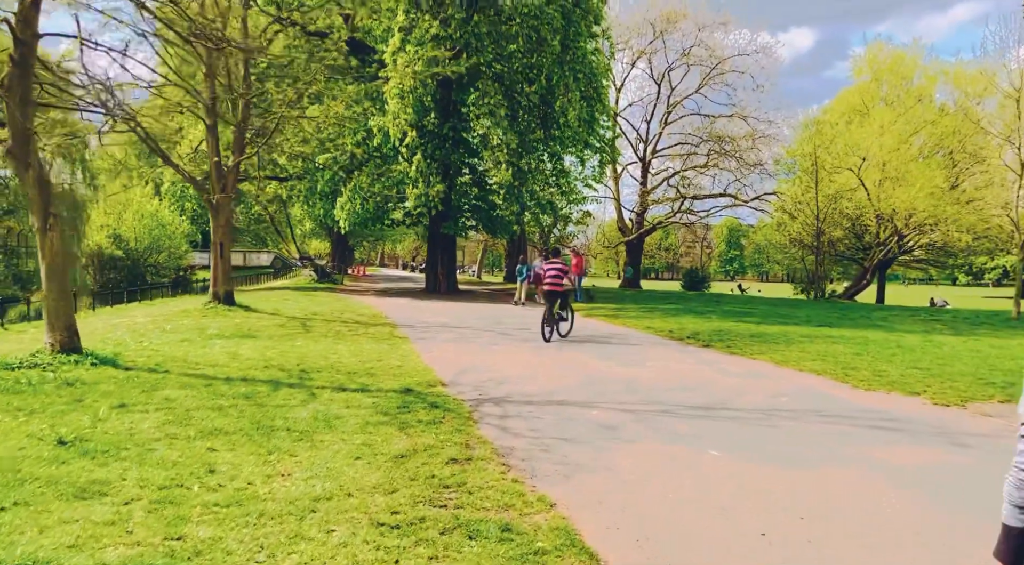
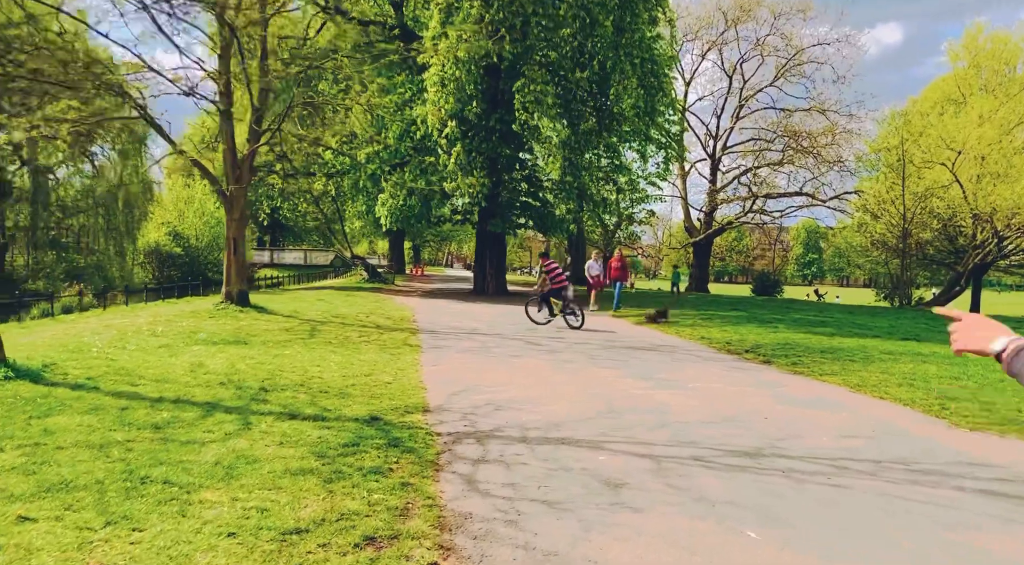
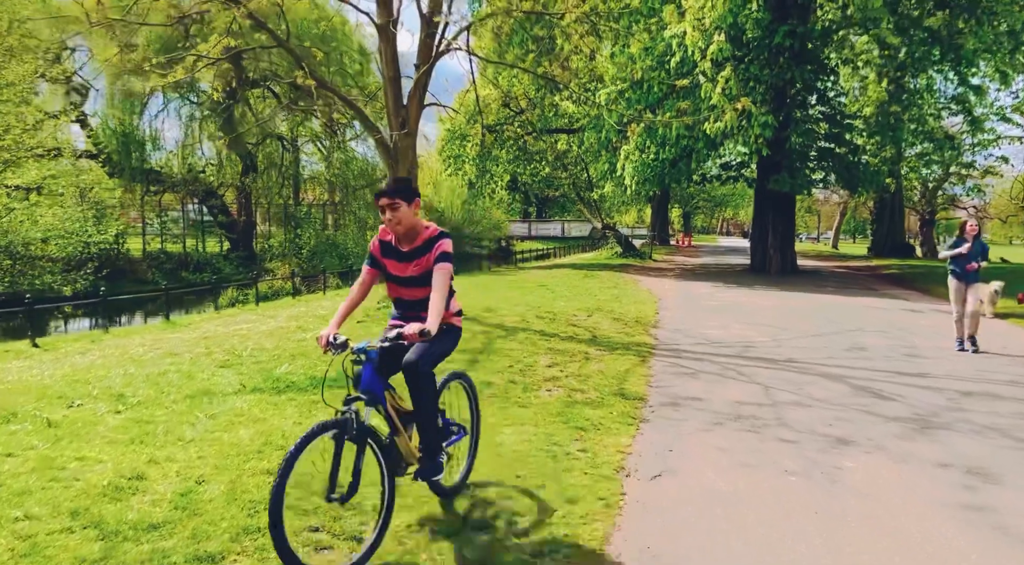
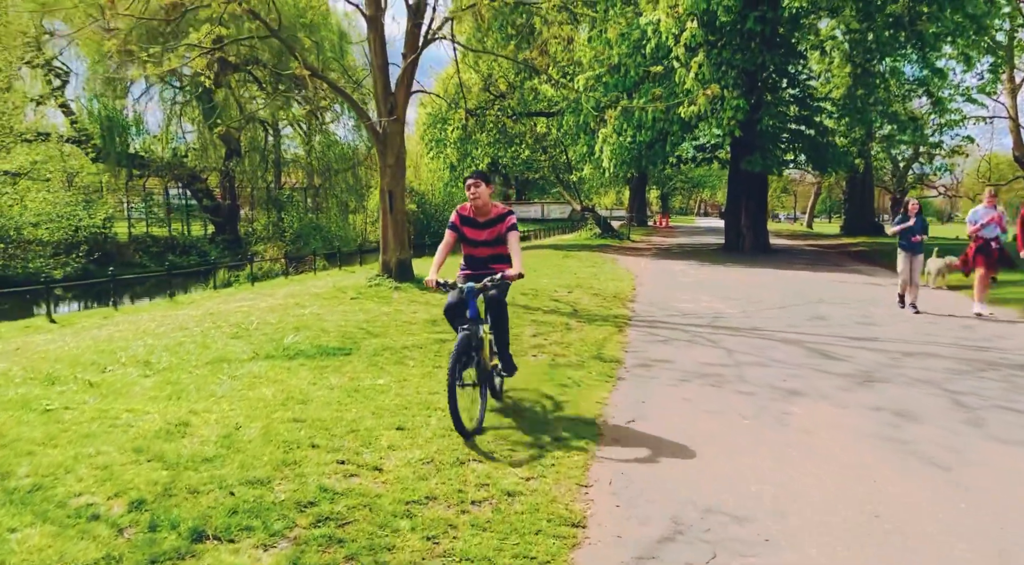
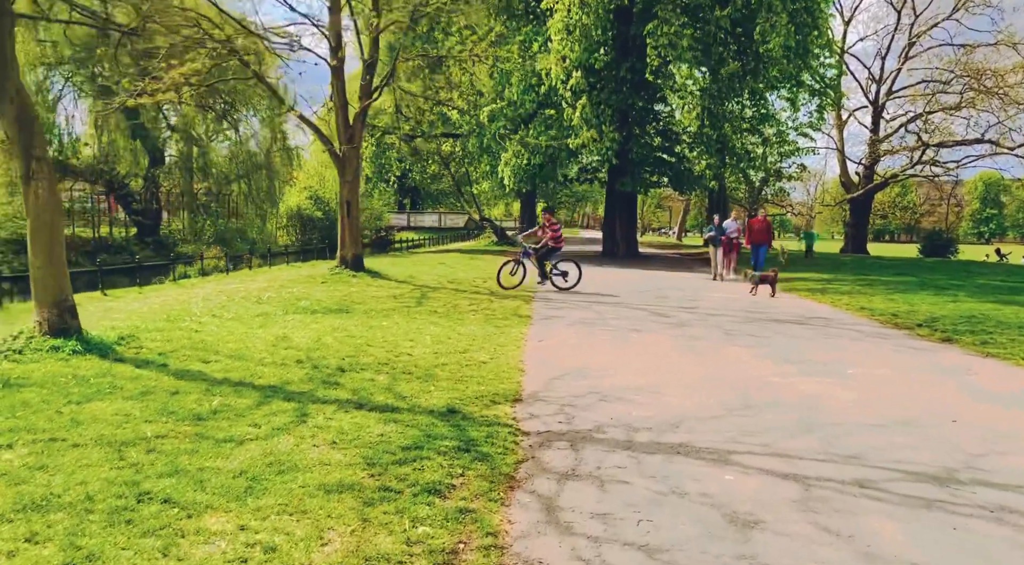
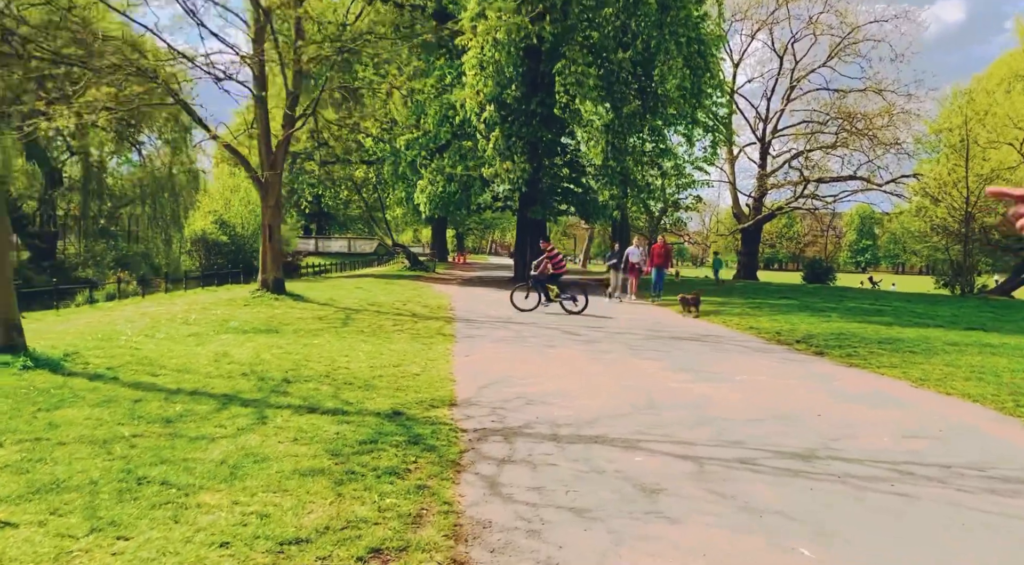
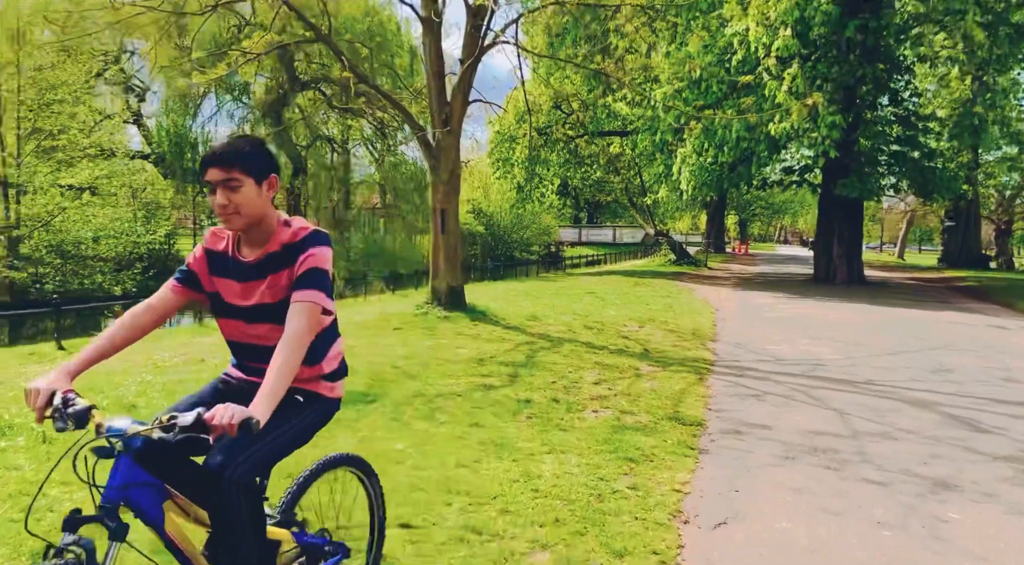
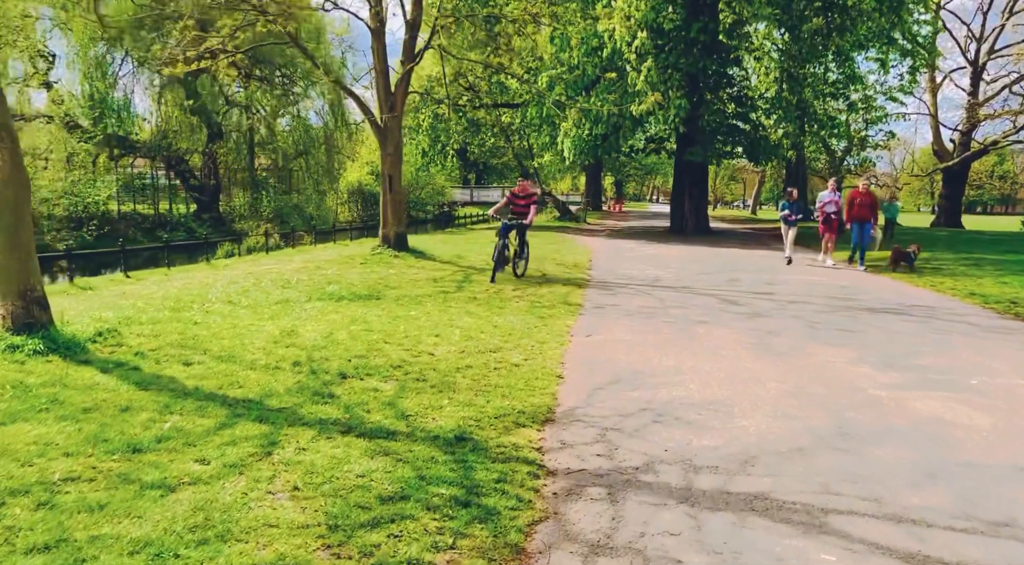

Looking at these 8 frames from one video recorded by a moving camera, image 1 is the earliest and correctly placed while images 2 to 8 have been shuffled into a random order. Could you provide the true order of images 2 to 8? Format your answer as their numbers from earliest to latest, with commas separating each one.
2, 6, 5, 8, 4, 3, 7
